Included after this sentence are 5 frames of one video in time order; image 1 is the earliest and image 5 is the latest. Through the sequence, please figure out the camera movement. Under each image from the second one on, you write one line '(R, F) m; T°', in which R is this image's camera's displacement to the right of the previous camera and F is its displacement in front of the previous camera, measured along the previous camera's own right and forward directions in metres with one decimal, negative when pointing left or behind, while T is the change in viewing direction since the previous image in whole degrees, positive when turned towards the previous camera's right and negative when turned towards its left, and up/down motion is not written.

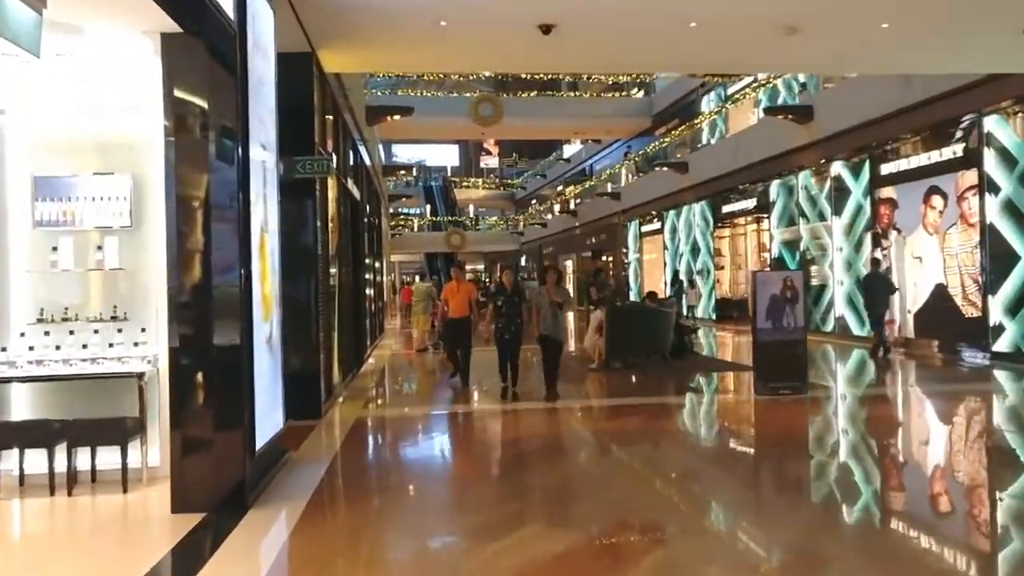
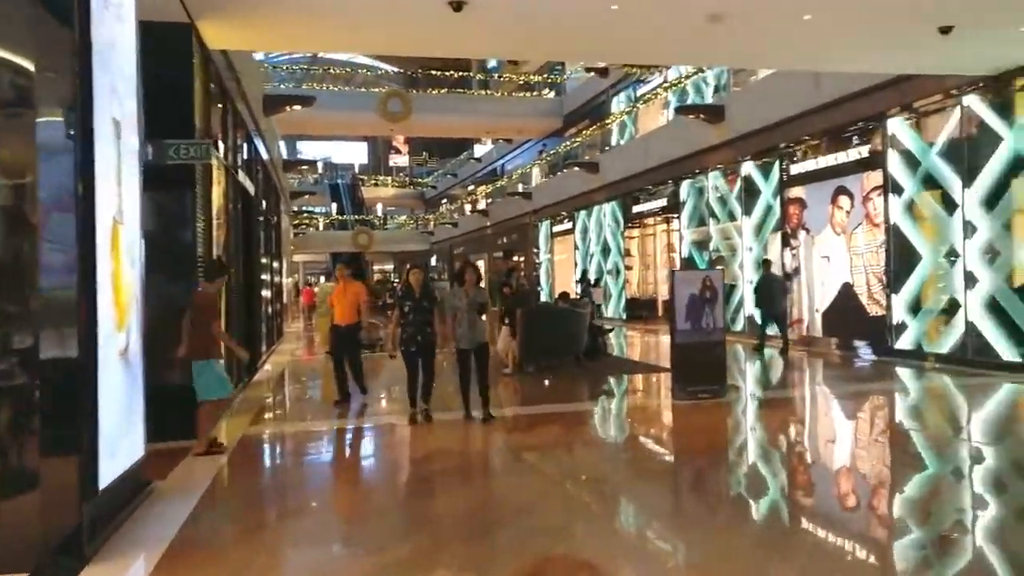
(0.0, +0.5) m; +6°
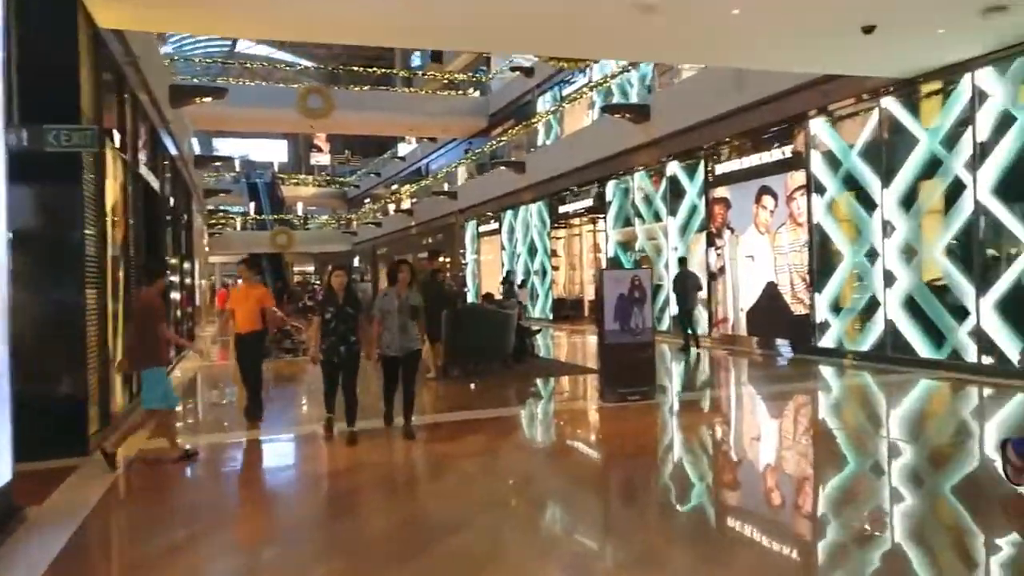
(0.0, +0.3) m; +5°
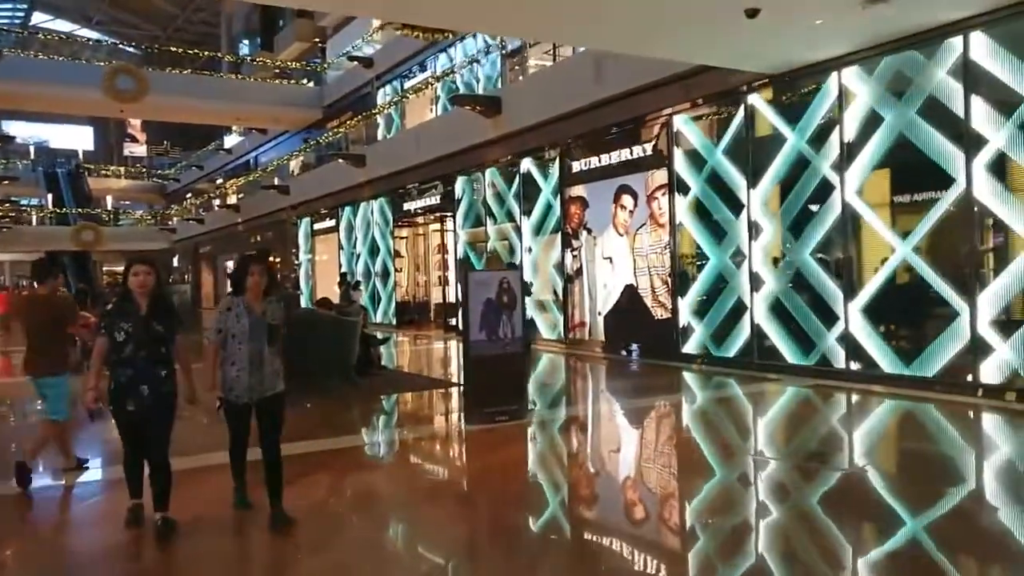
(-0.1, +1.0) m; +12°
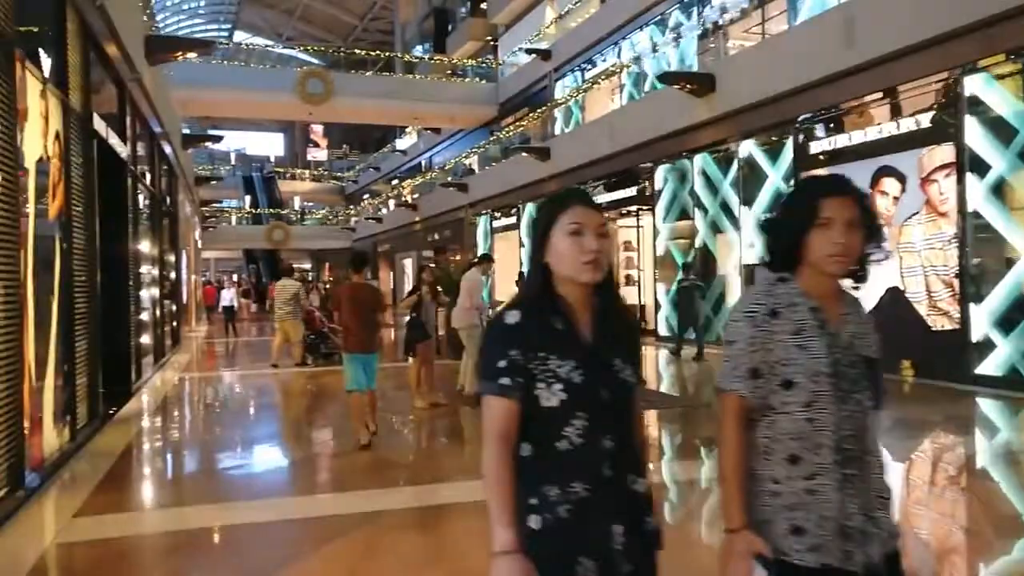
(-0.8, +1.2) m; -11°
